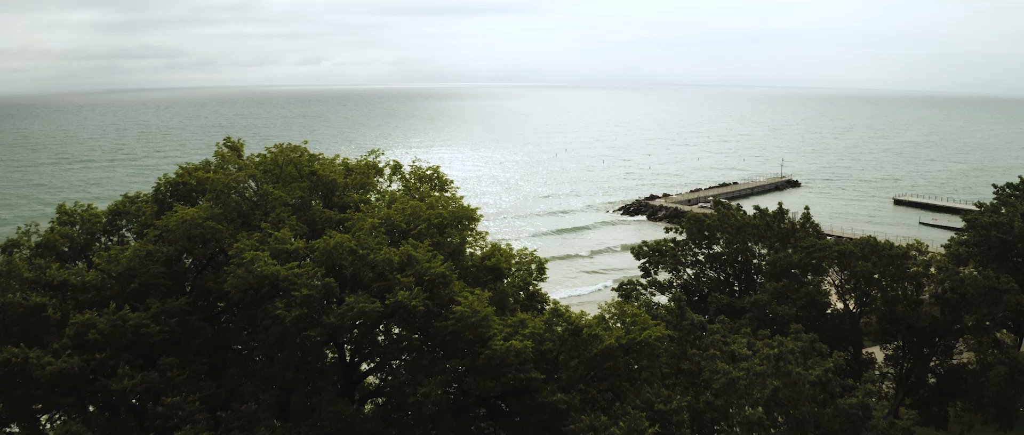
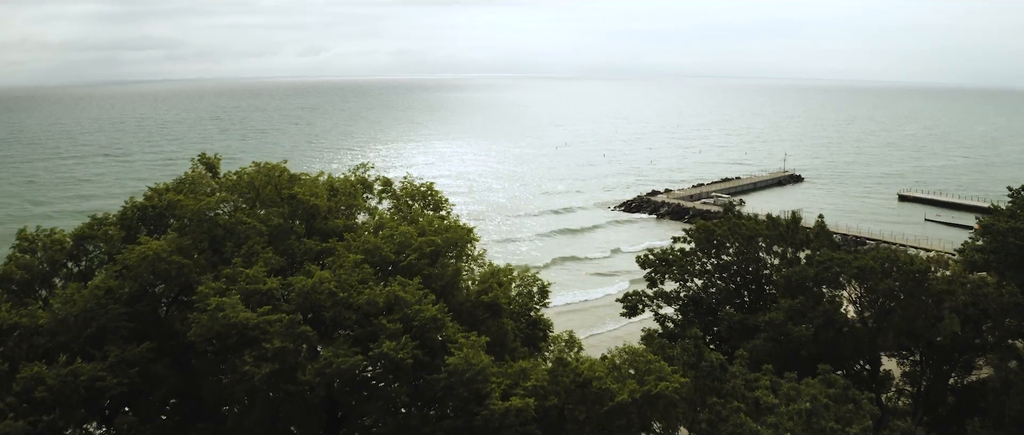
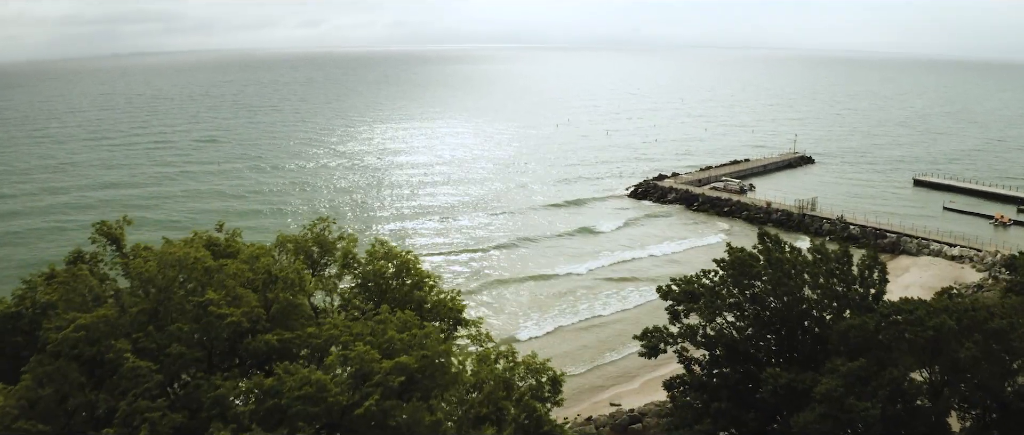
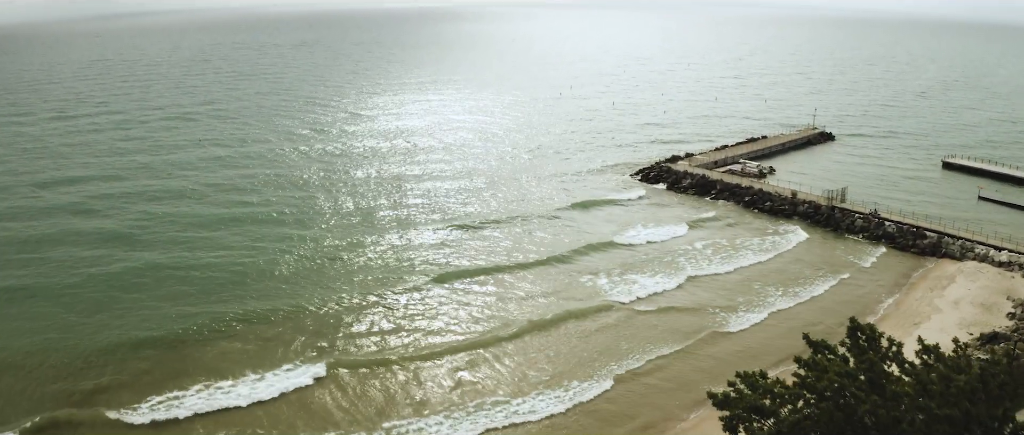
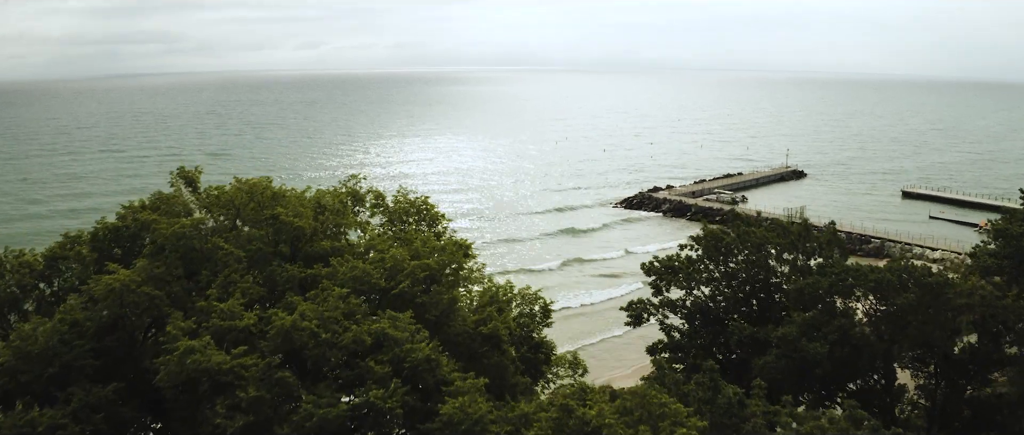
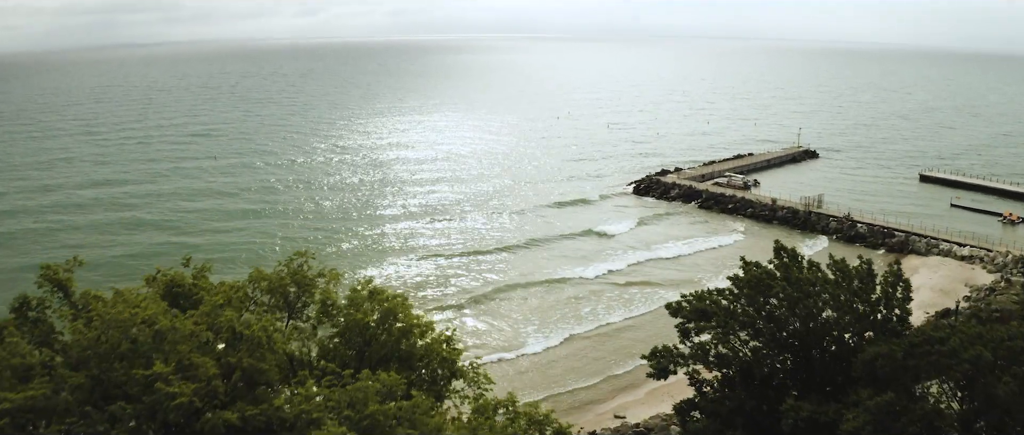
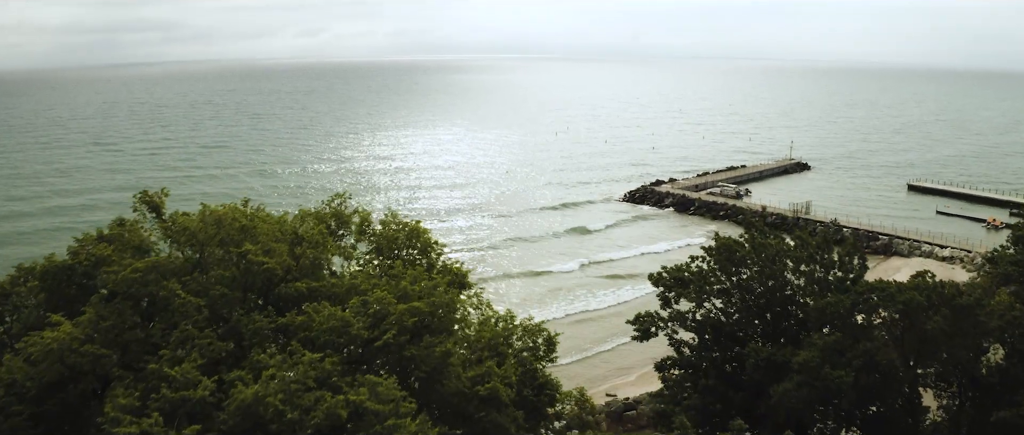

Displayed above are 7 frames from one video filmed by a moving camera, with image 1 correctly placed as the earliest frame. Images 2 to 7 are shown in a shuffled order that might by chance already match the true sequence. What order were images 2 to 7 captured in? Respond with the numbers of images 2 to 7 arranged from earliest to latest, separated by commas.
2, 5, 7, 3, 6, 4
